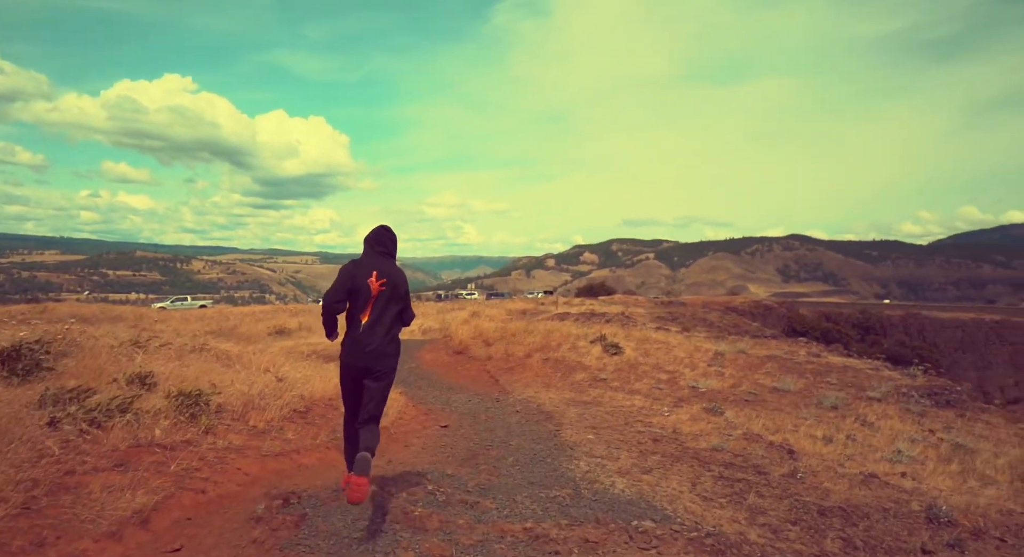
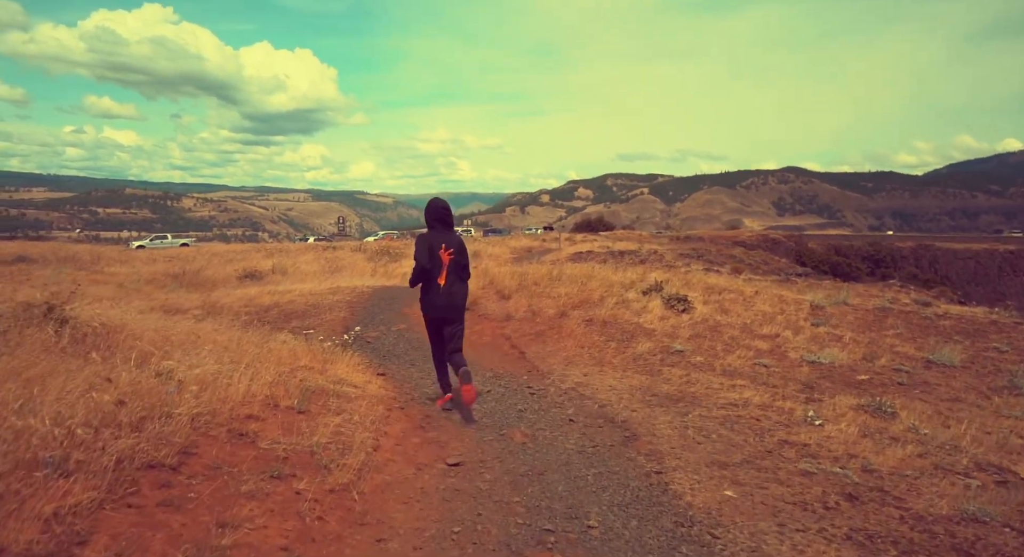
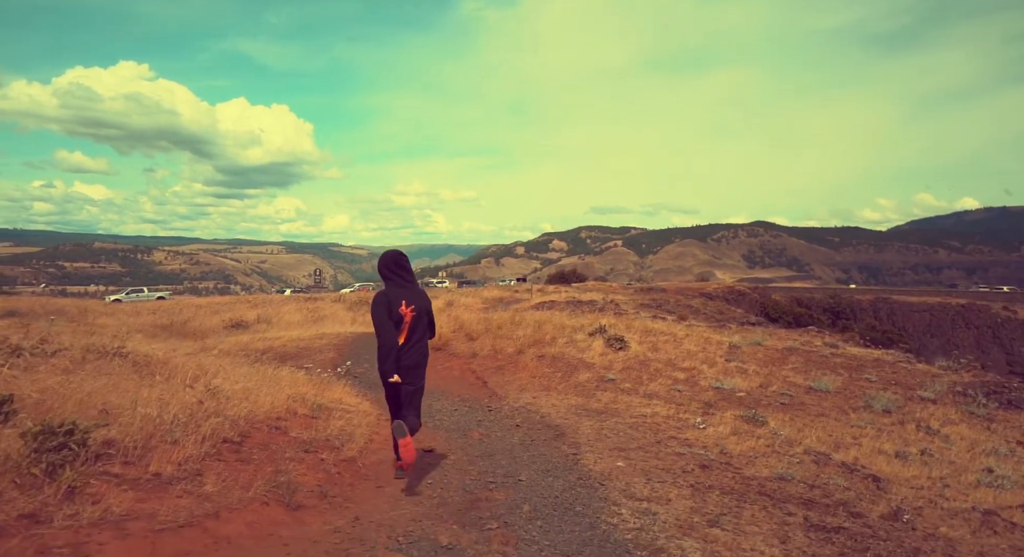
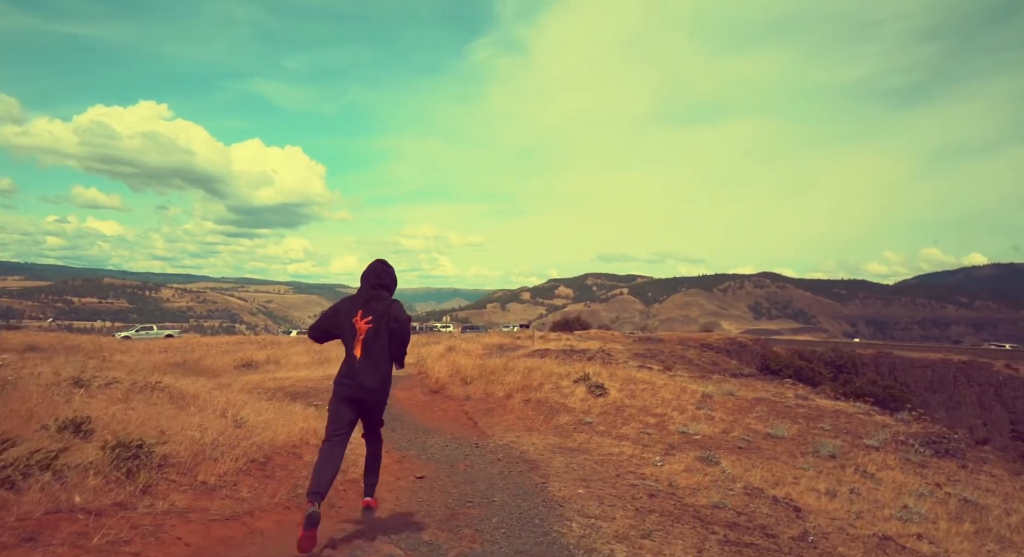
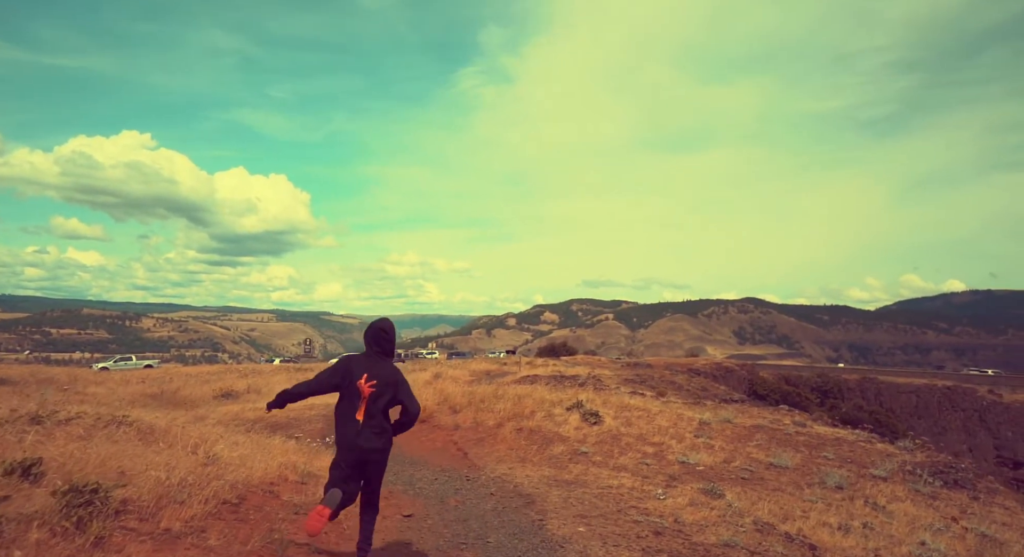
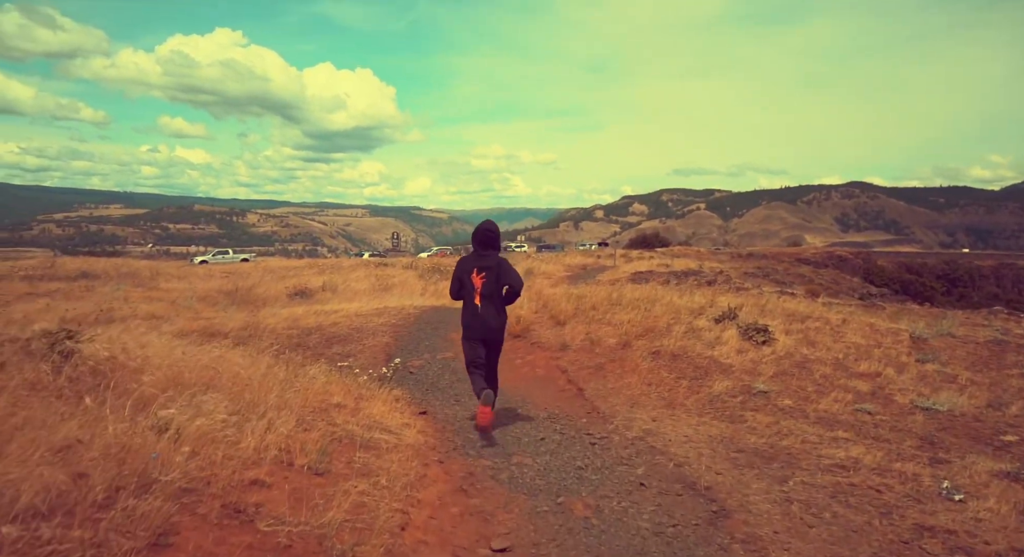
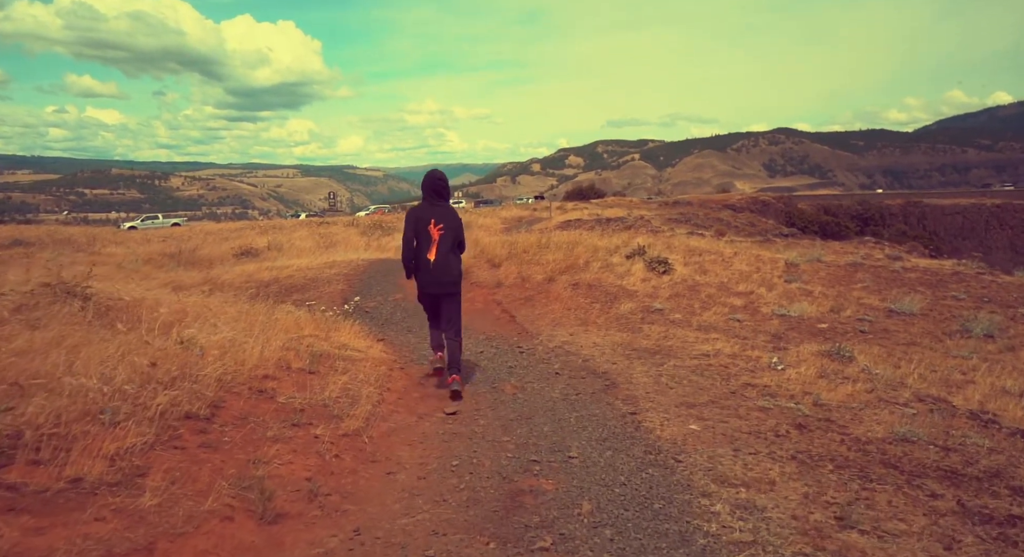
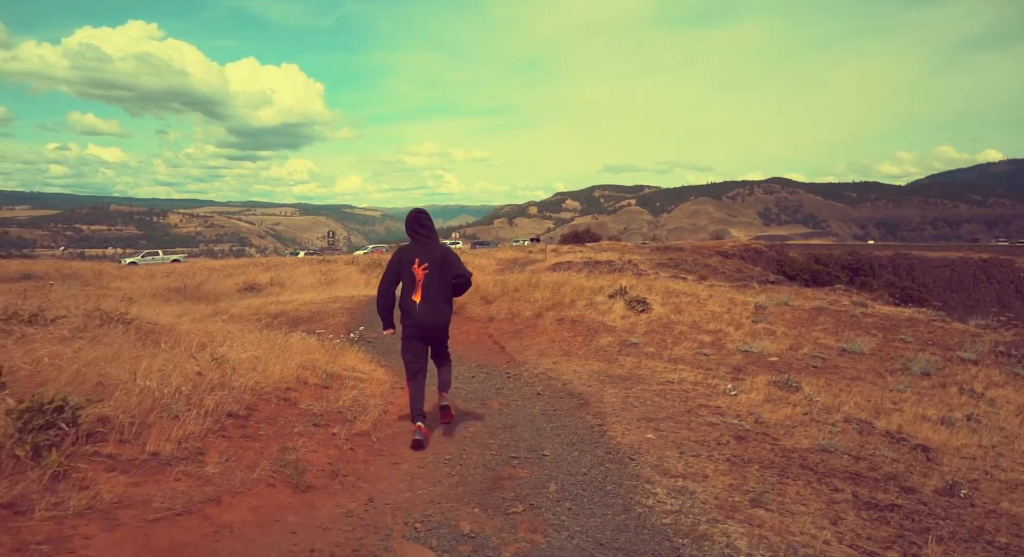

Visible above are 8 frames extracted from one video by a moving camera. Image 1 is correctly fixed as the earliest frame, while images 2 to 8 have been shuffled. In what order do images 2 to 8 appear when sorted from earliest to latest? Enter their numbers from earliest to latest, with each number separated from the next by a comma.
4, 5, 3, 8, 7, 2, 6
